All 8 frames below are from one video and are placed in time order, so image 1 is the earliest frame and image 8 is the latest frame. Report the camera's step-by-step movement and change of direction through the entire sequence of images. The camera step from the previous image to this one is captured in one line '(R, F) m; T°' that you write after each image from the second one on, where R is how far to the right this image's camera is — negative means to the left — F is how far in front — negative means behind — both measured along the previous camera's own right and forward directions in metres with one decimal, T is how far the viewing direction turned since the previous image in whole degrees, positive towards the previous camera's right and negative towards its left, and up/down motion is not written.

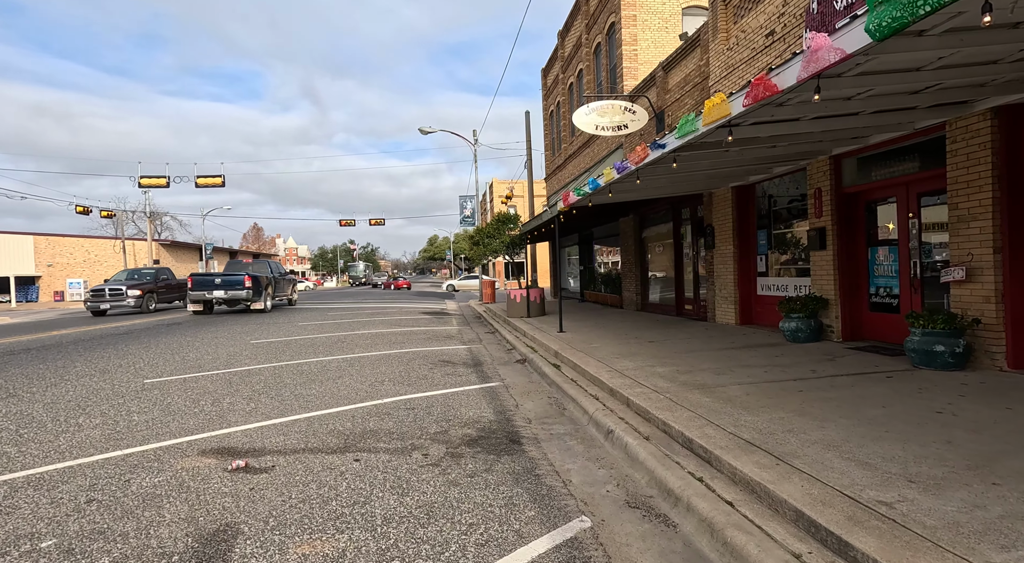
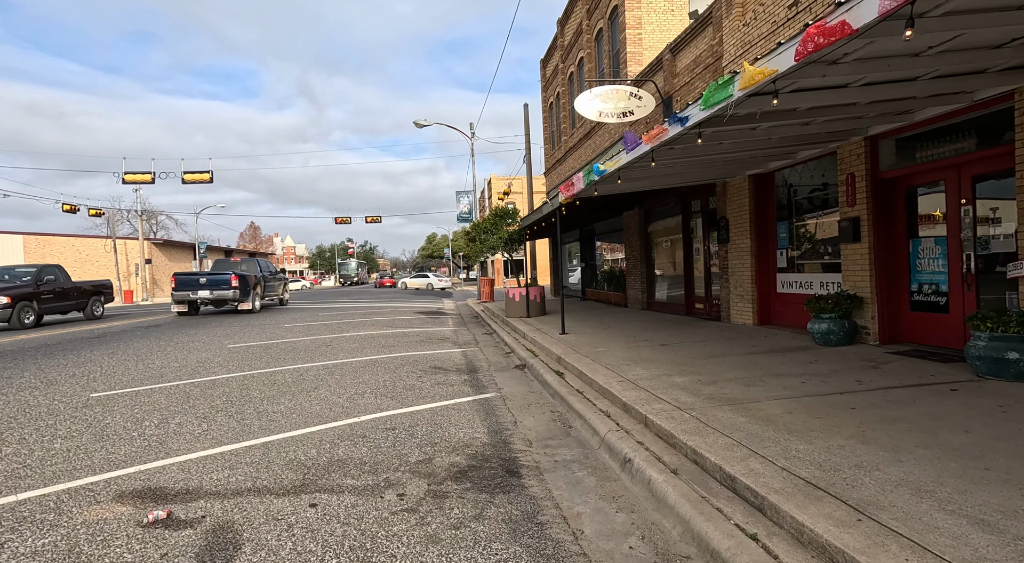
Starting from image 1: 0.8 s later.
(0.0, +1.0) m; 0°
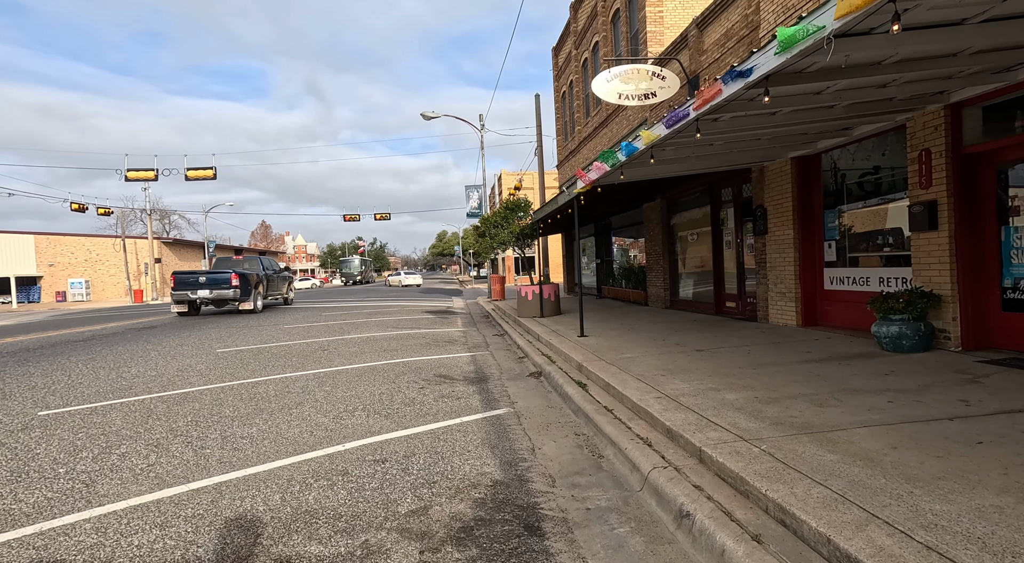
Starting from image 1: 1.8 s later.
(0.0, +1.1) m; -1°
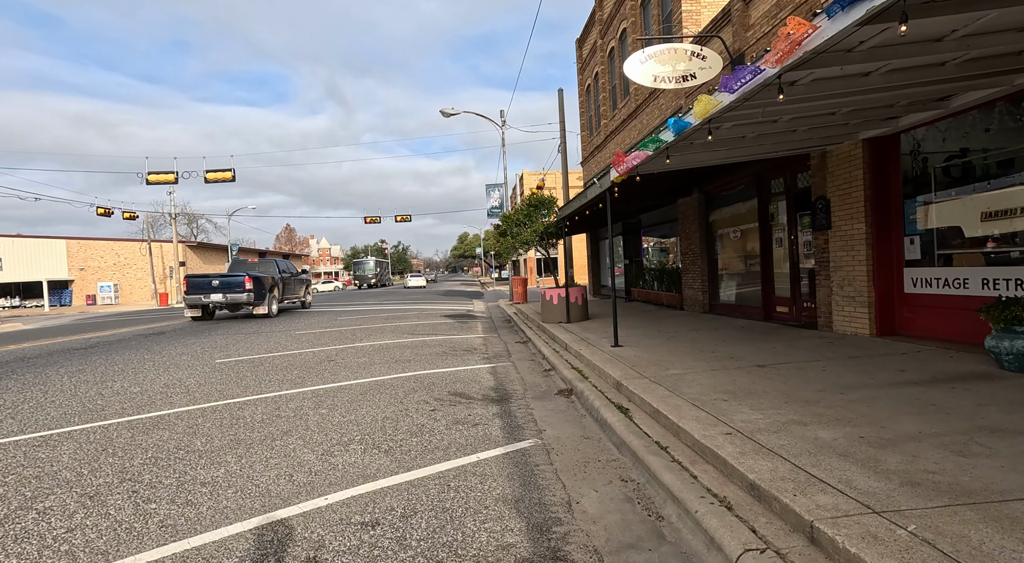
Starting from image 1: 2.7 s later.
(0.0, +1.2) m; -2°
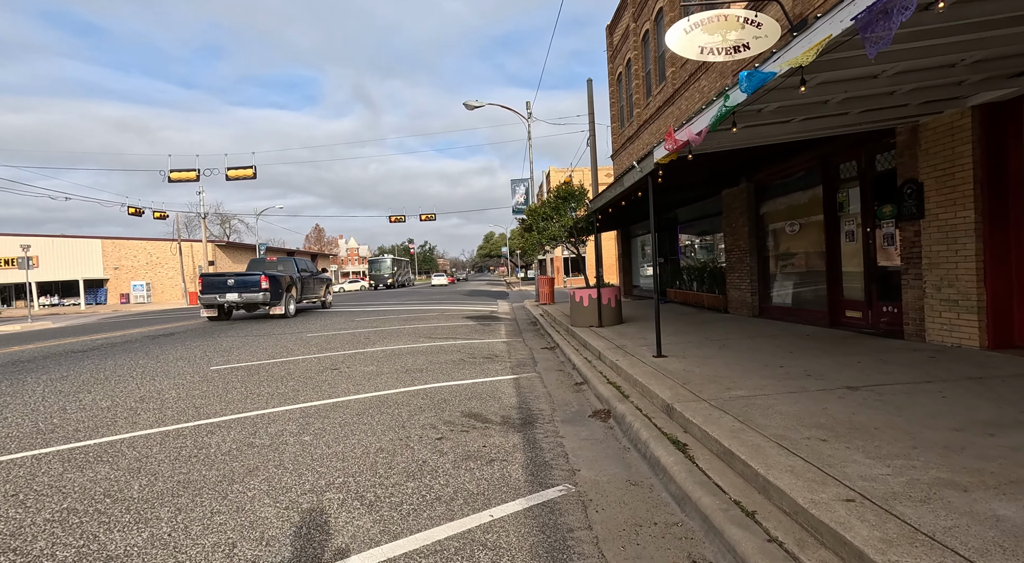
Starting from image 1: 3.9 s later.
(0.0, +1.3) m; -3°
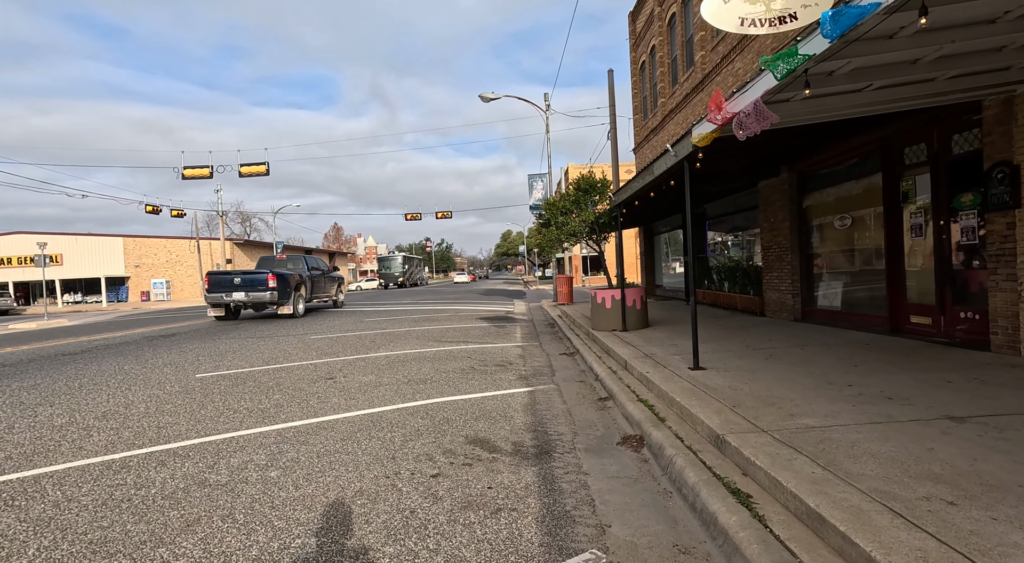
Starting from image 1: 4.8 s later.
(0.0, +1.0) m; -2°
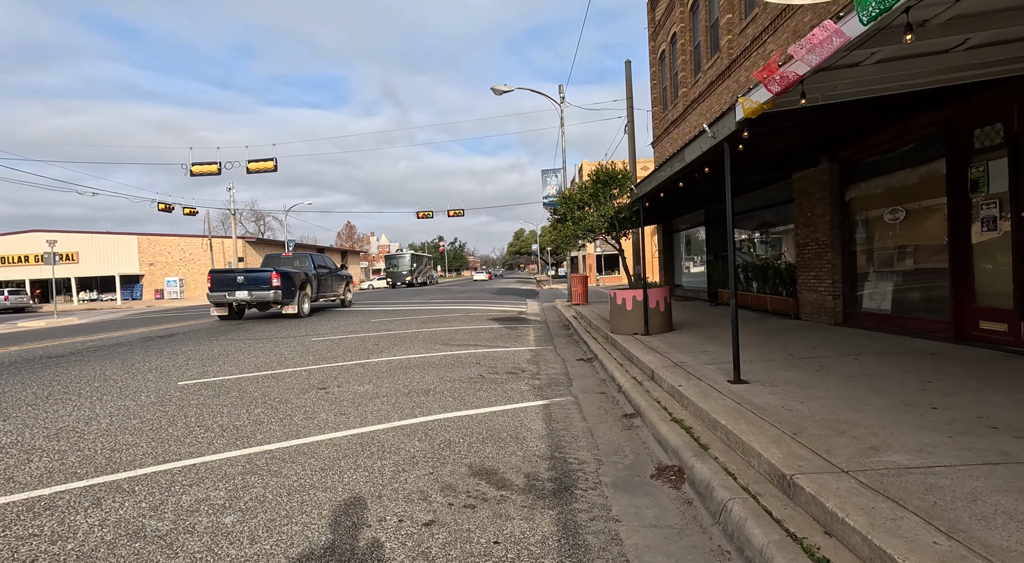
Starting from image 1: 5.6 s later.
(0.0, +0.9) m; -1°
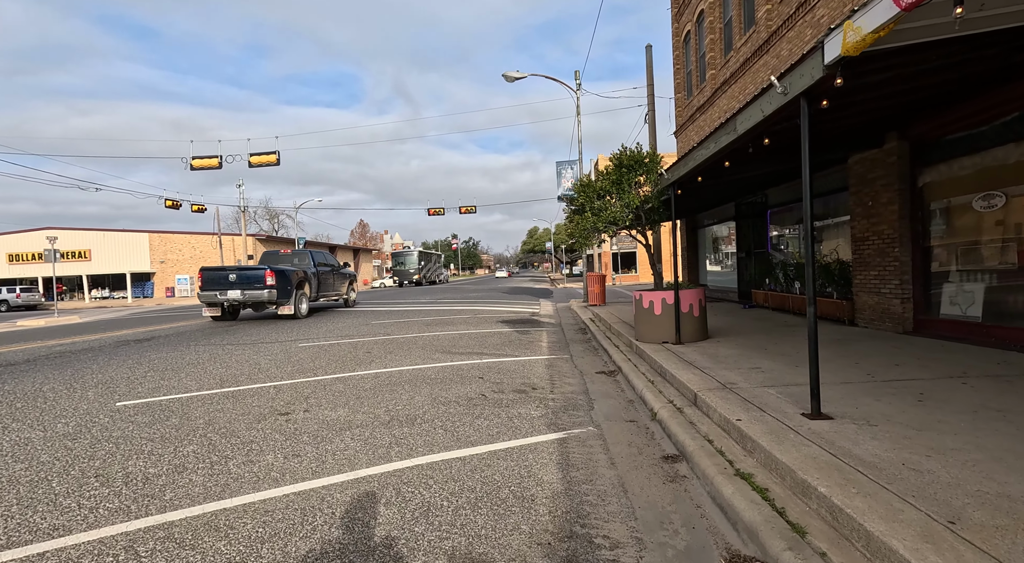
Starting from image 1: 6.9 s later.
(+0.1, +1.5) m; -1°
